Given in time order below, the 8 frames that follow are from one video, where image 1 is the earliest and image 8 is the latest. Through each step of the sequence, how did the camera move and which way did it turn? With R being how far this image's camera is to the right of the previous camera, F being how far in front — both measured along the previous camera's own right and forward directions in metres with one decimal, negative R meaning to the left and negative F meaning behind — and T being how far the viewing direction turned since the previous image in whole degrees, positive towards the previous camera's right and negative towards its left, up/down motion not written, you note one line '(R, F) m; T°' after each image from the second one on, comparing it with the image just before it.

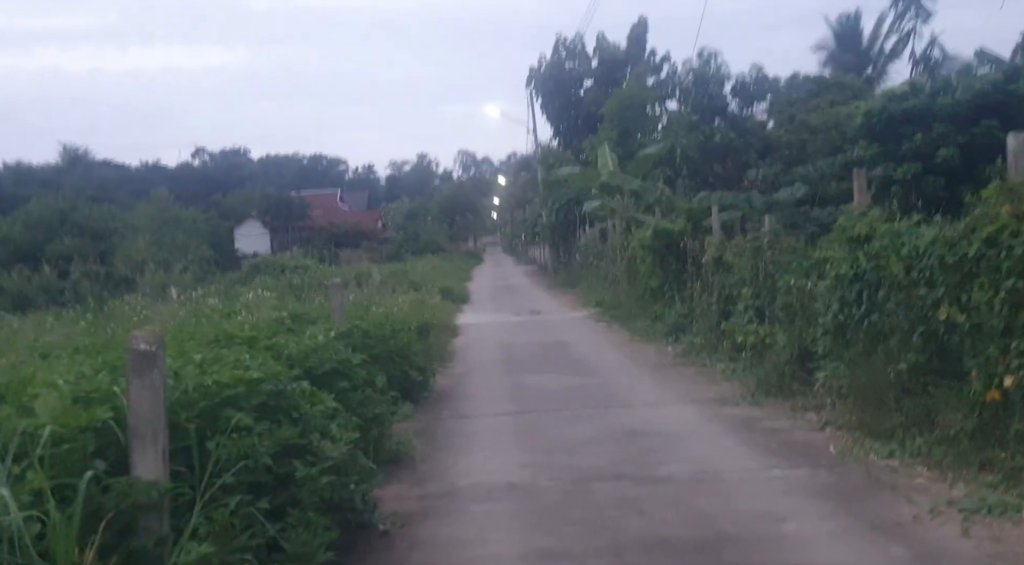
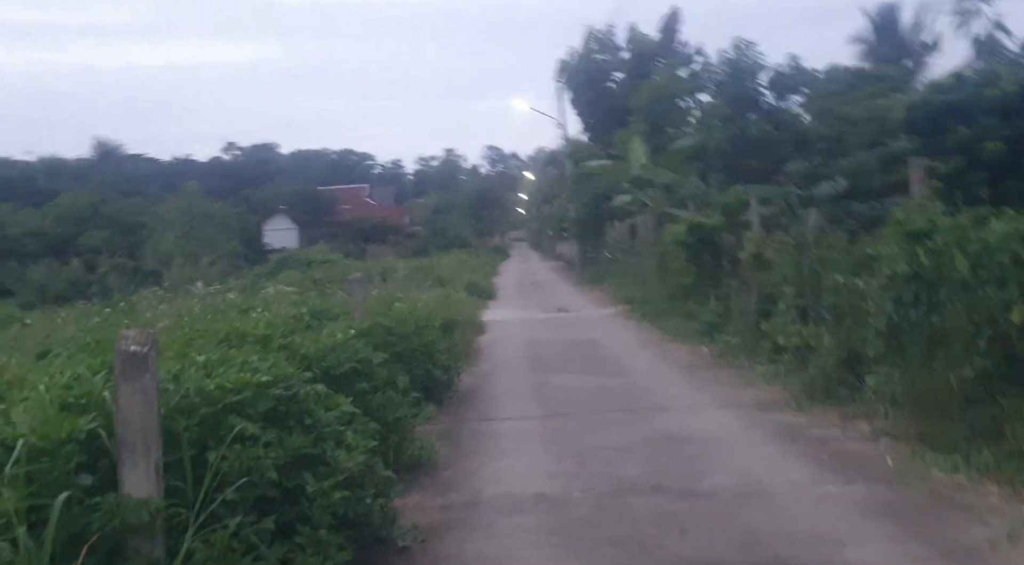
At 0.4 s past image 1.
(0.0, +0.5) m; -2°
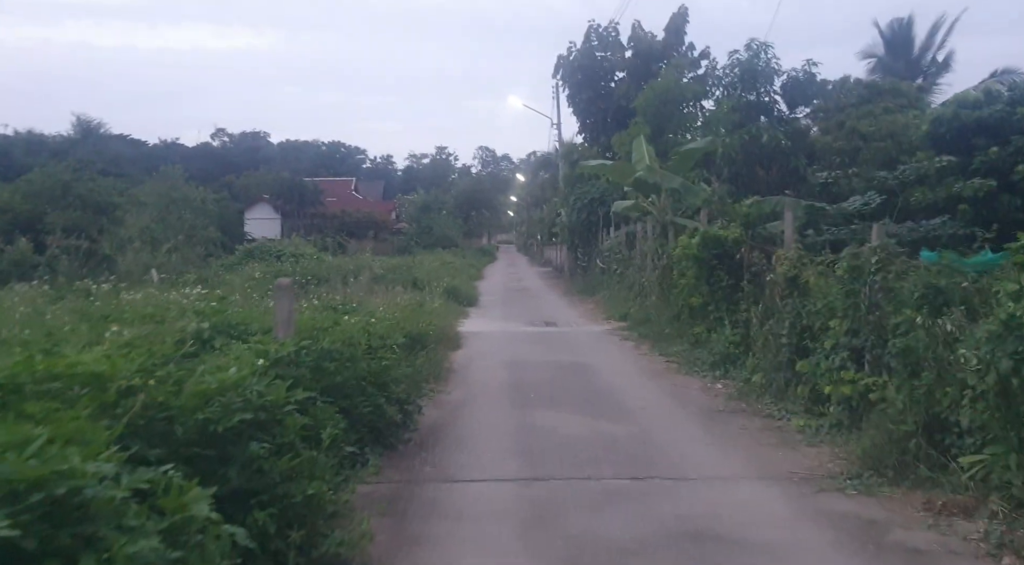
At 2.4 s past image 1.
(+0.1, +2.2) m; +1°
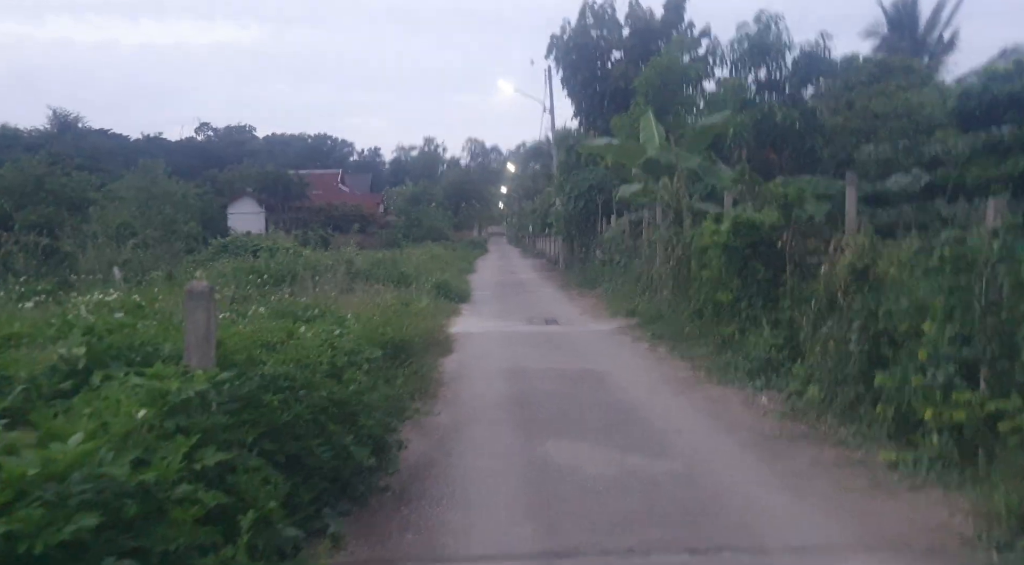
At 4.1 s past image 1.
(-0.1, +1.9) m; +1°
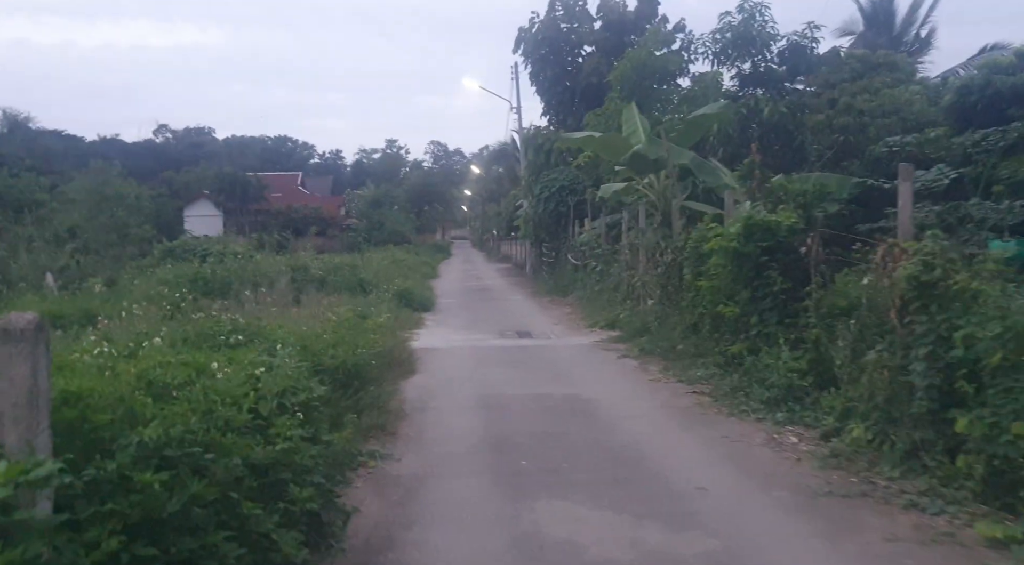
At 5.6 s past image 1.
(-0.1, +1.6) m; +3°
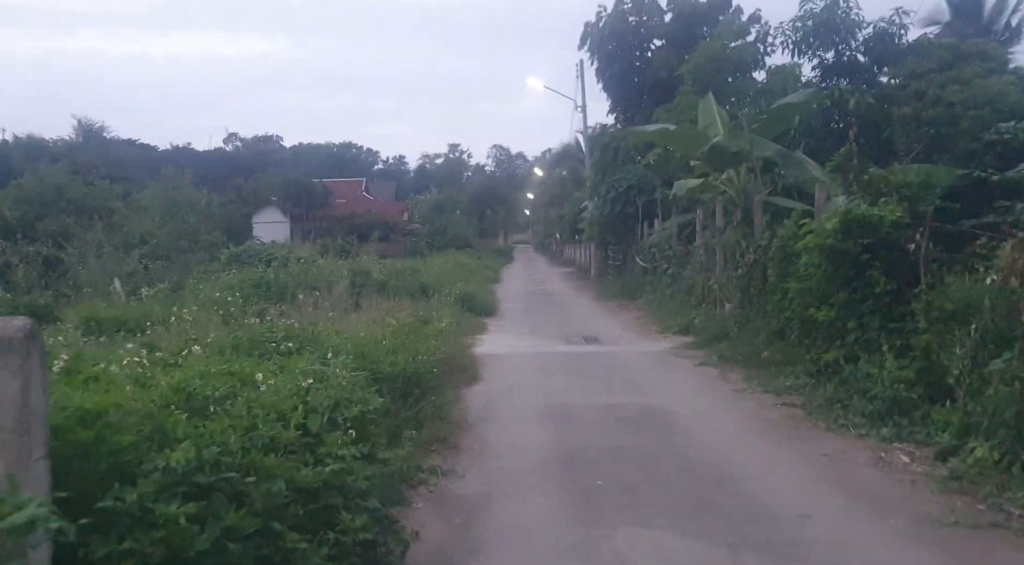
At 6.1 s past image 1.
(-0.1, +0.6) m; -4°
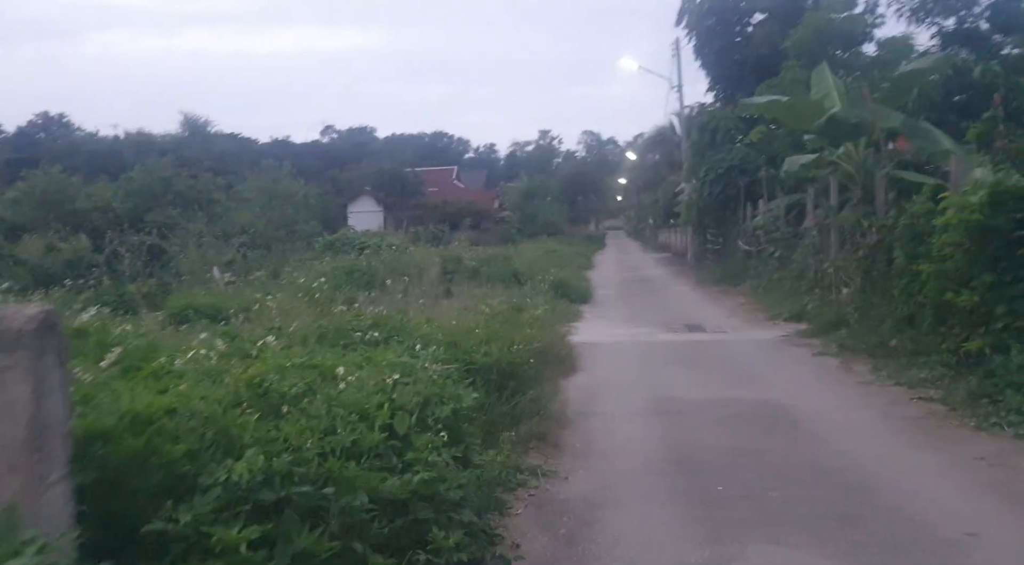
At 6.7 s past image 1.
(-0.1, +0.6) m; -6°
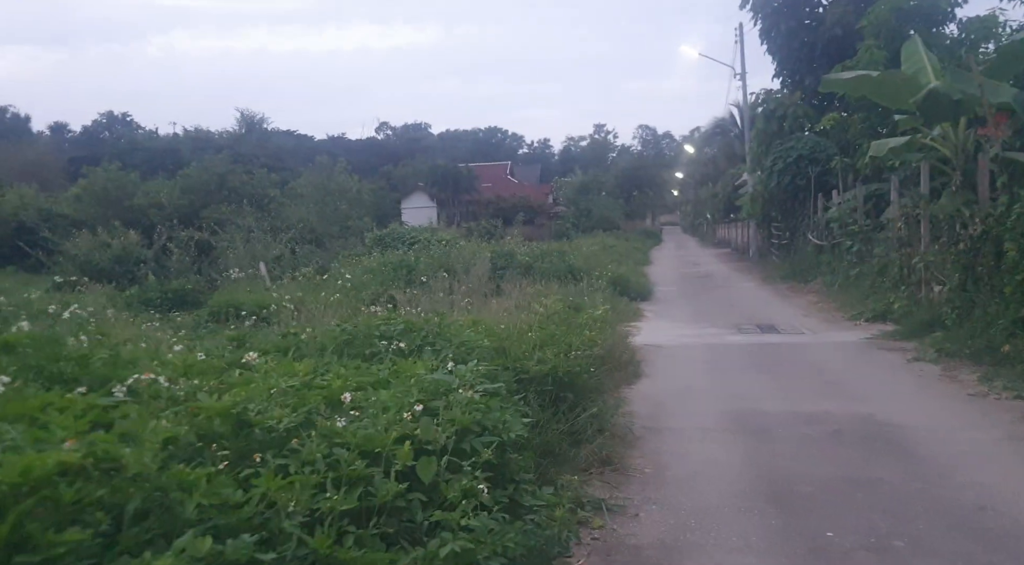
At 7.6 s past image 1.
(0.0, +1.0) m; -4°
